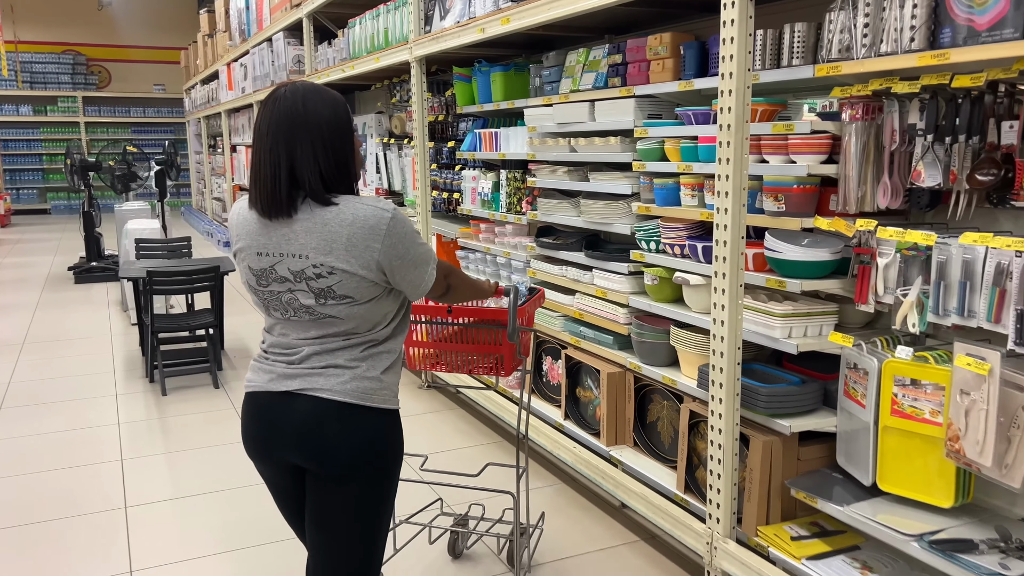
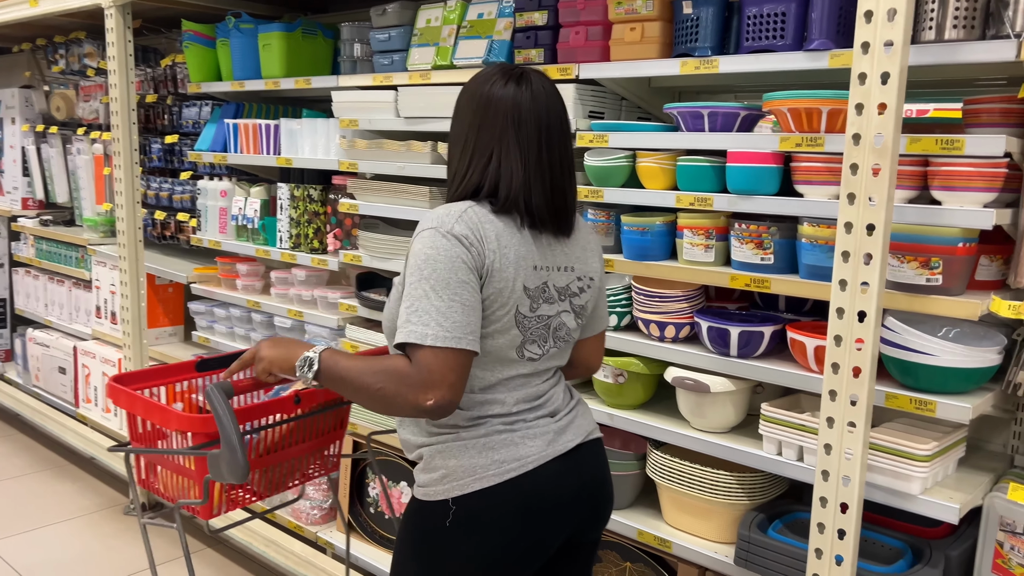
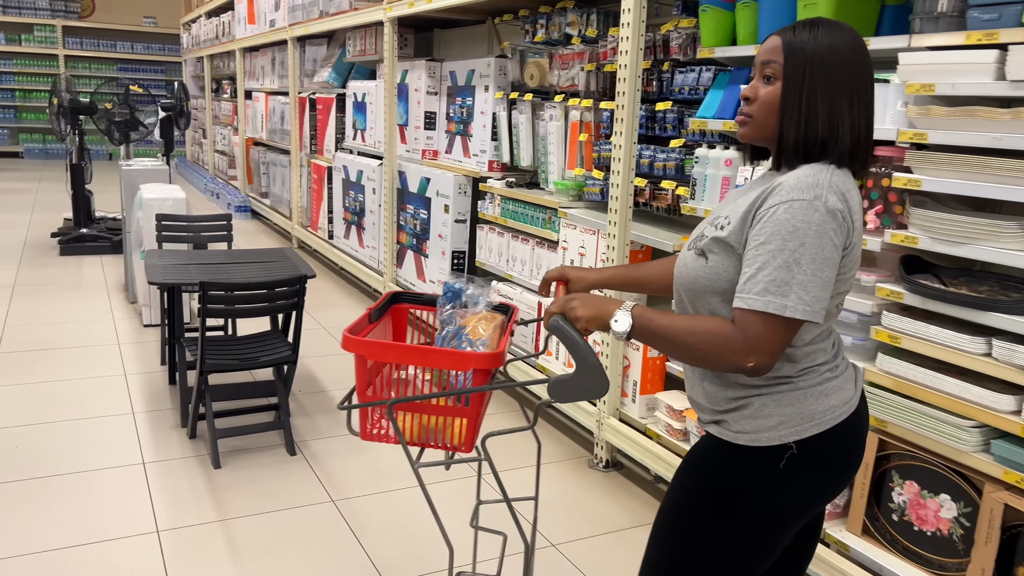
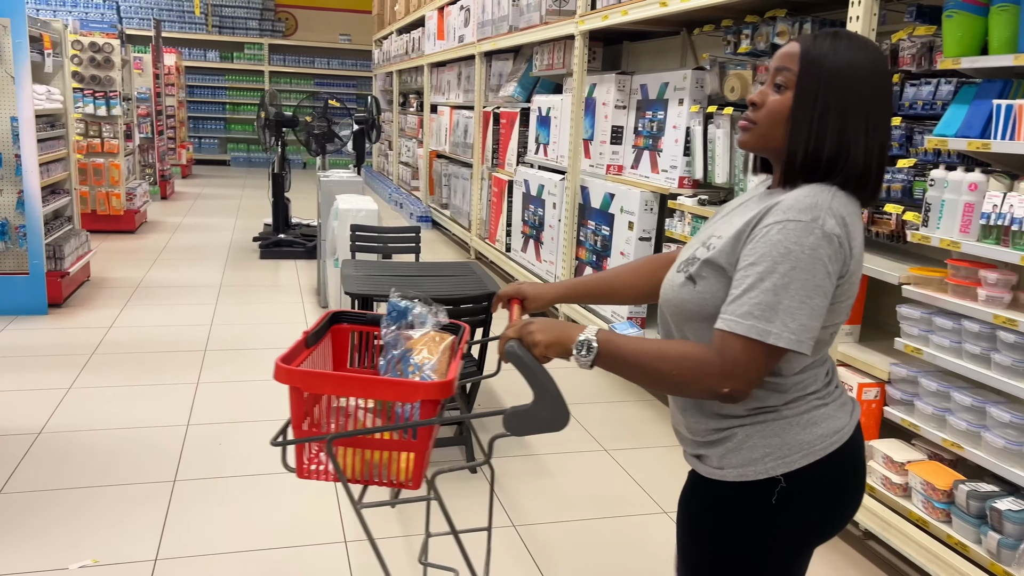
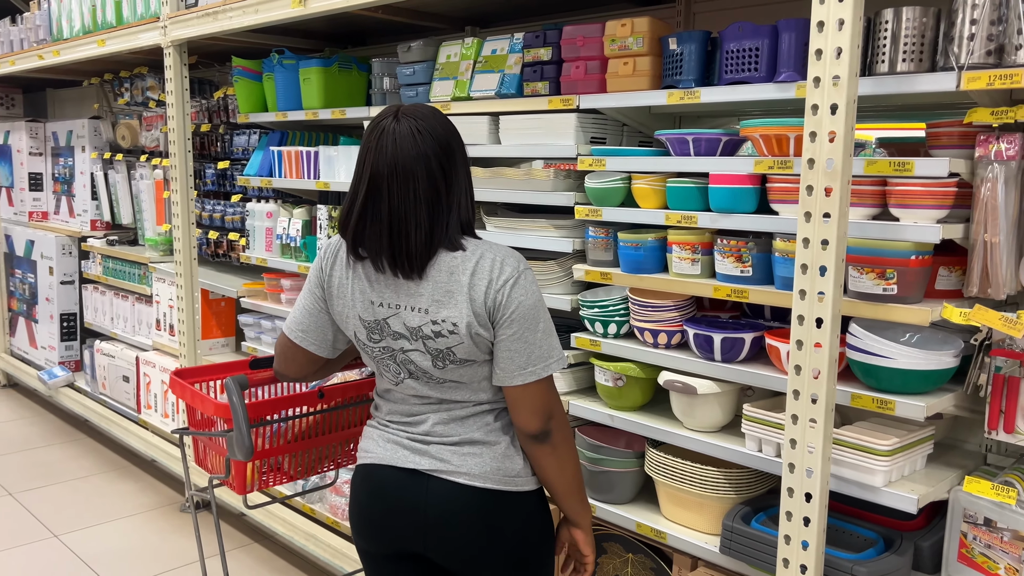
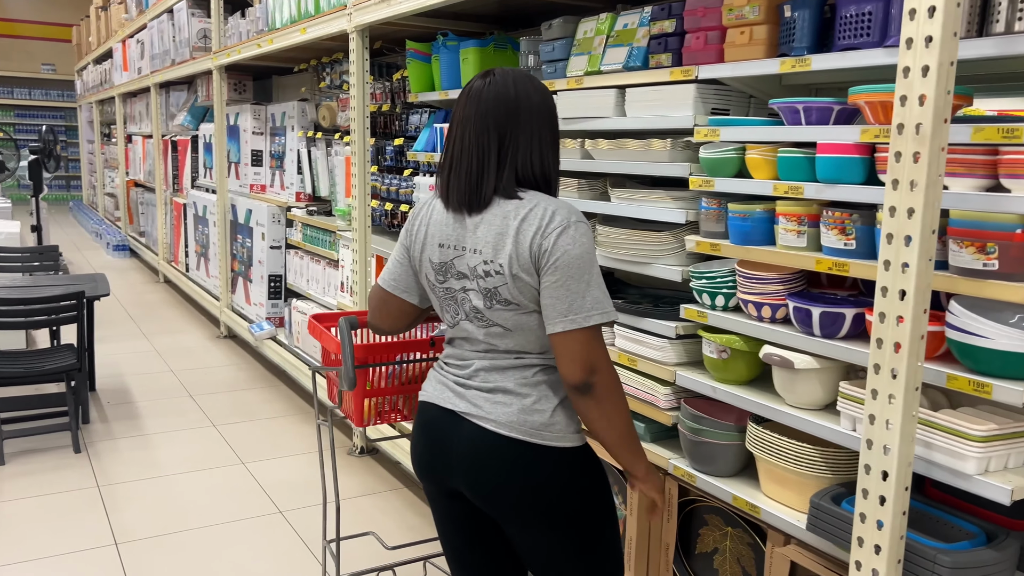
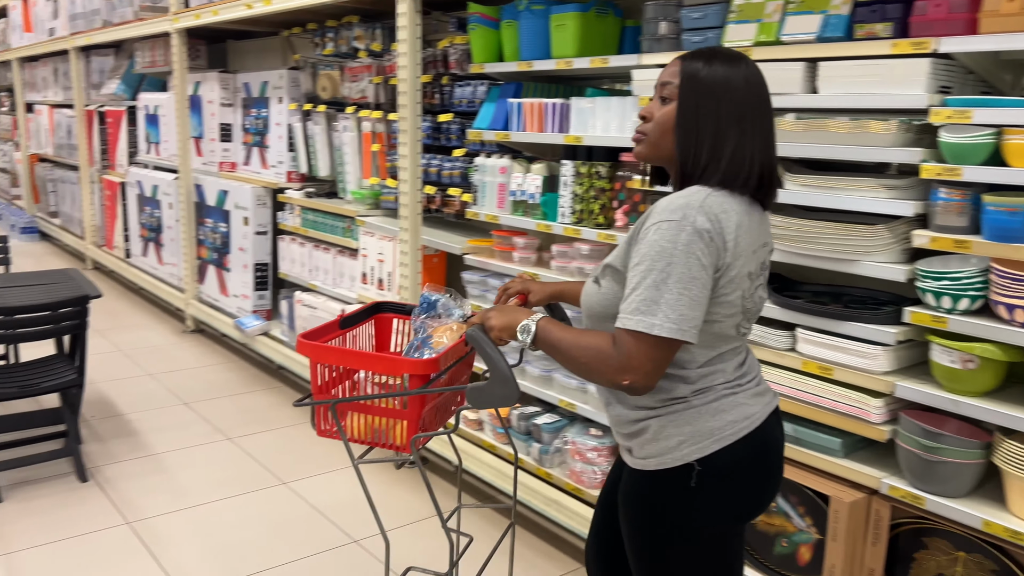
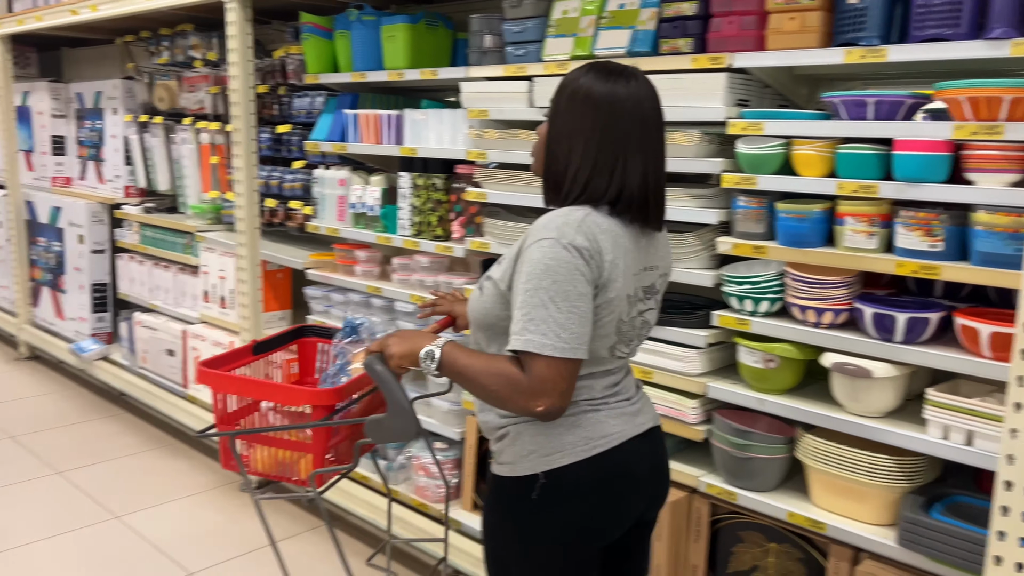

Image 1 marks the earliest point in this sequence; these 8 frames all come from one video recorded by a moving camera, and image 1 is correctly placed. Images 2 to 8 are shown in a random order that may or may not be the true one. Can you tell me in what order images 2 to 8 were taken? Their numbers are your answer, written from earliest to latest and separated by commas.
6, 5, 2, 8, 7, 3, 4
